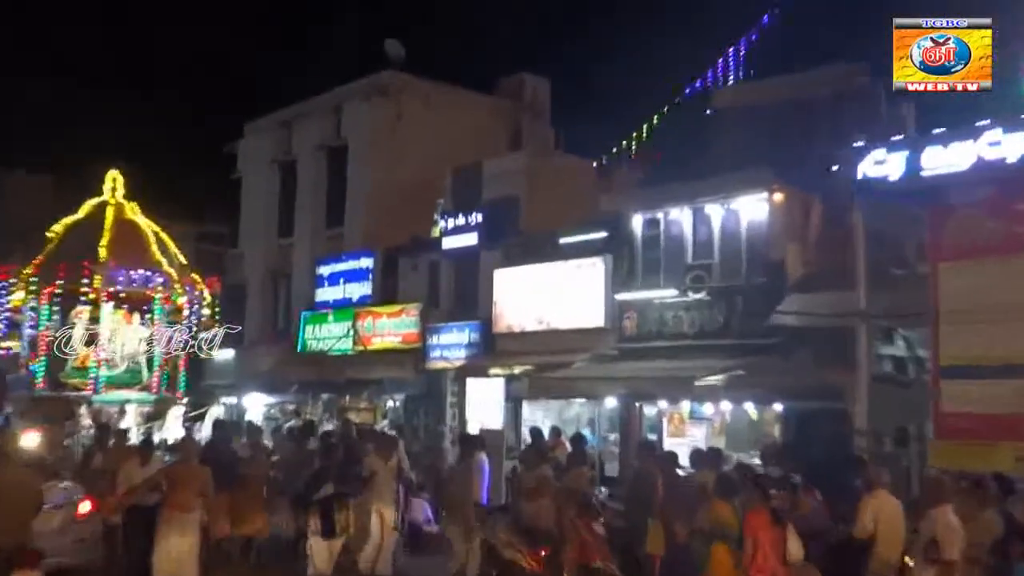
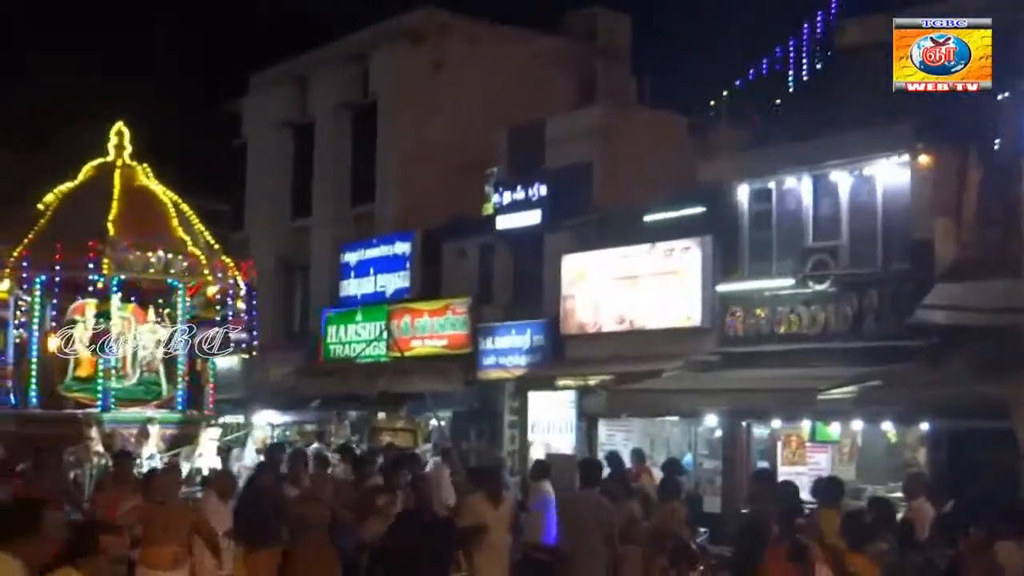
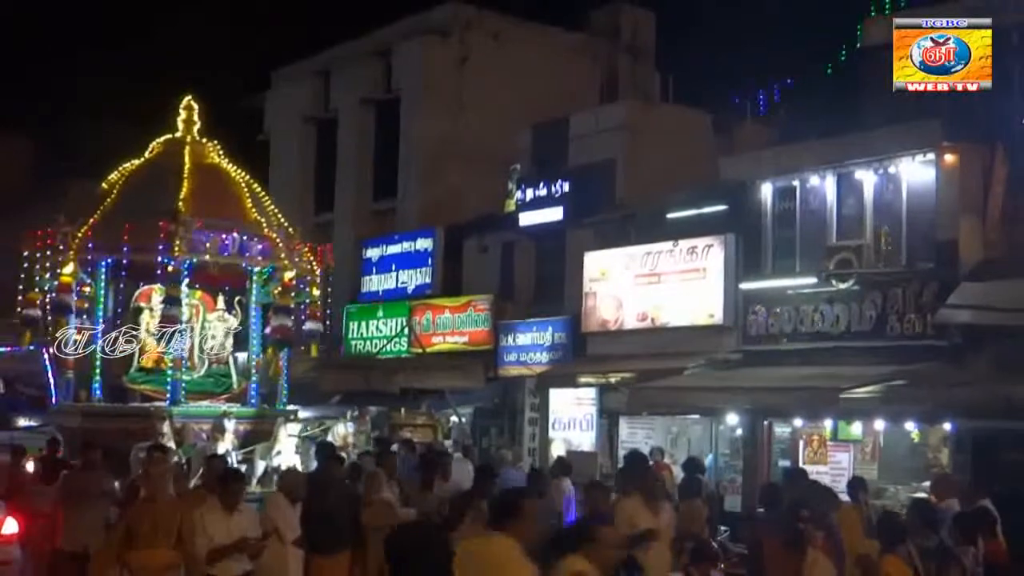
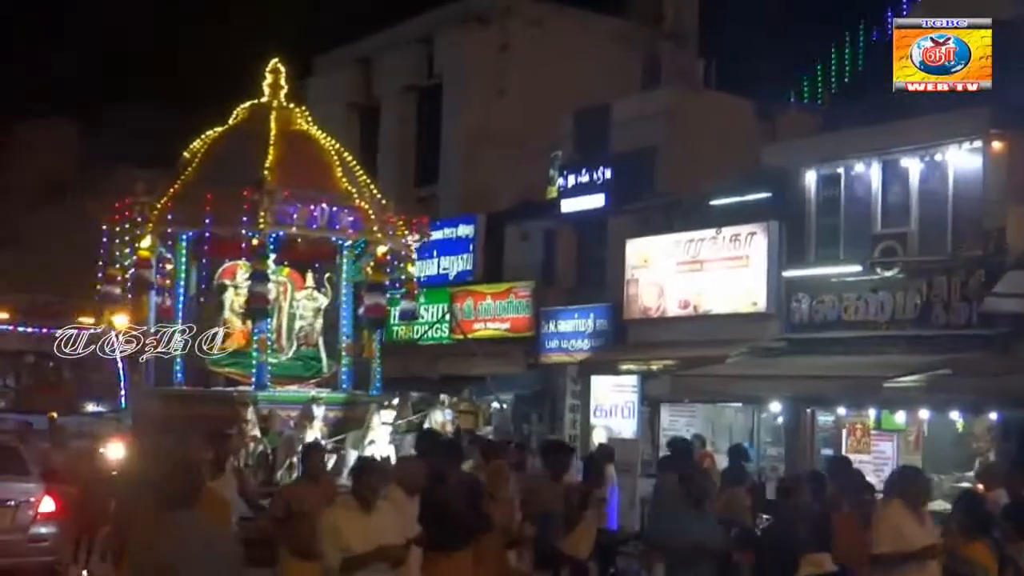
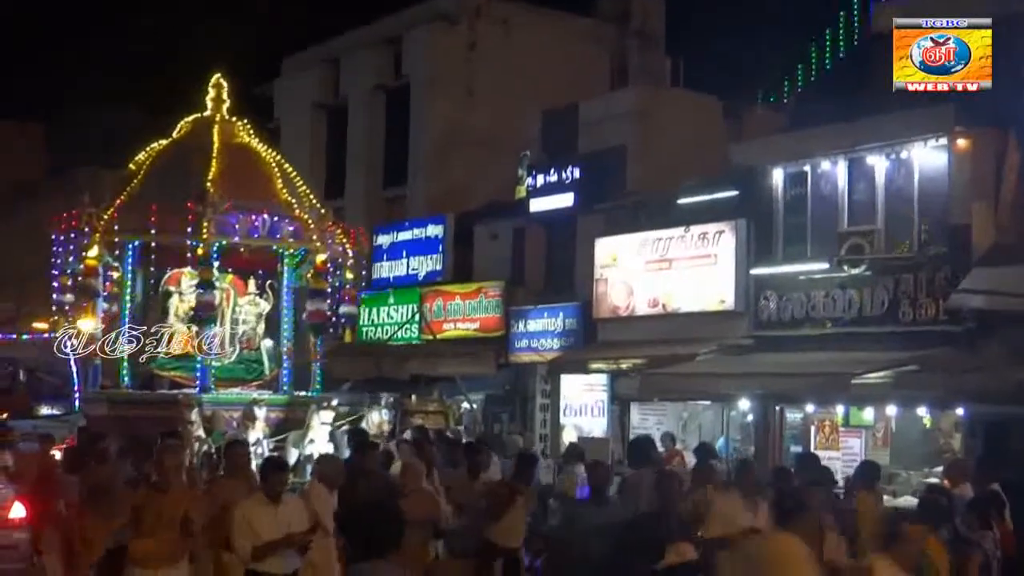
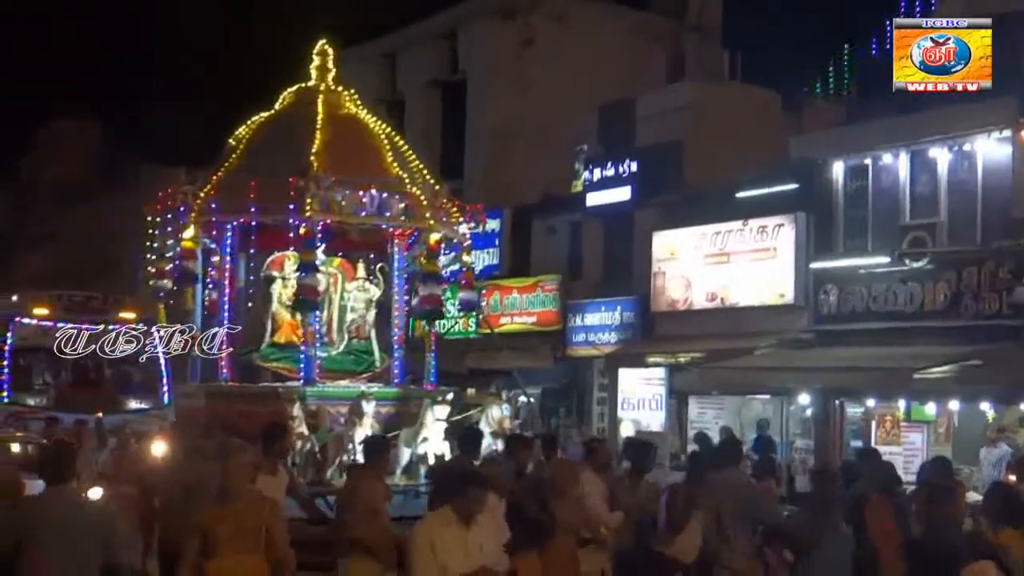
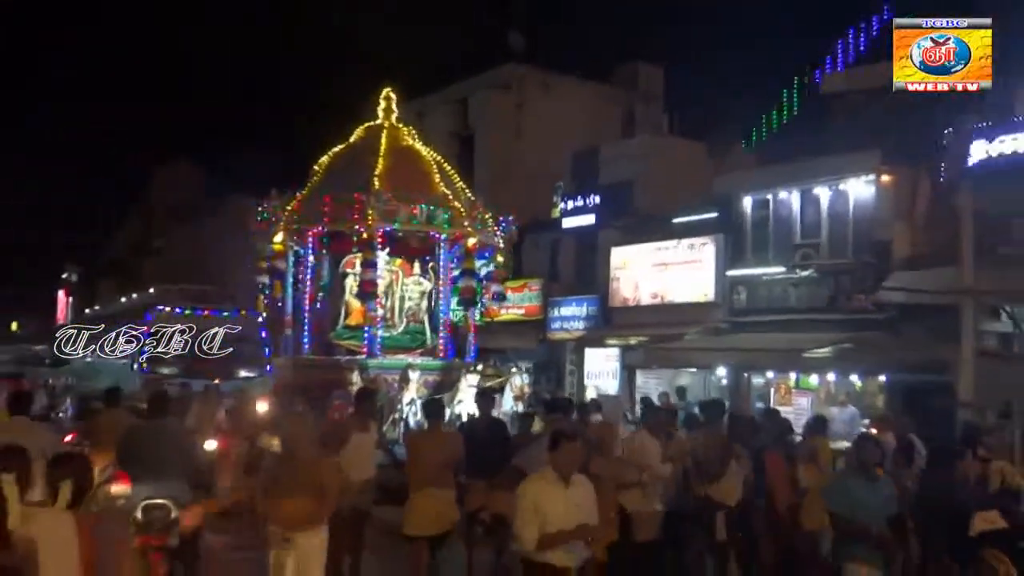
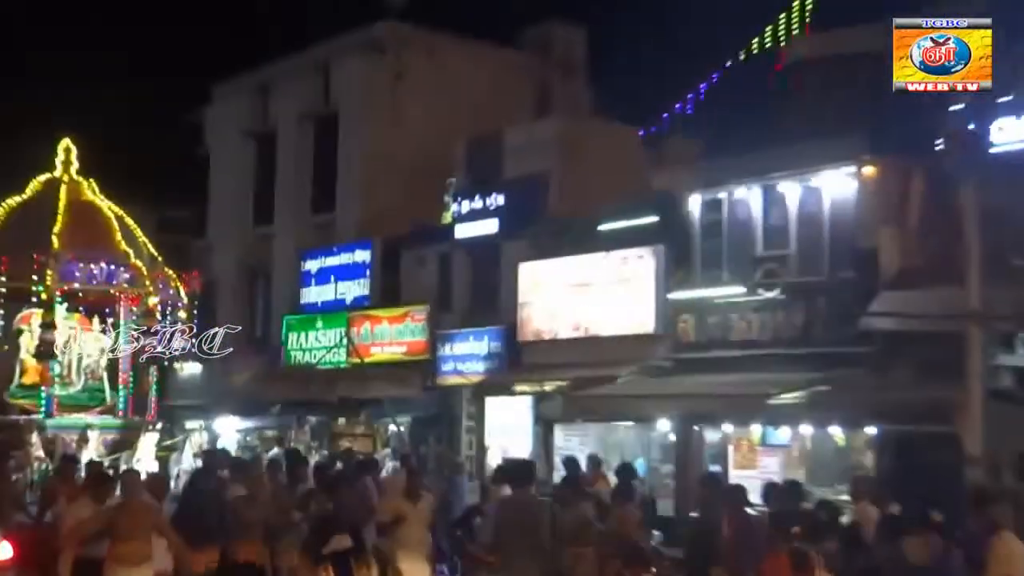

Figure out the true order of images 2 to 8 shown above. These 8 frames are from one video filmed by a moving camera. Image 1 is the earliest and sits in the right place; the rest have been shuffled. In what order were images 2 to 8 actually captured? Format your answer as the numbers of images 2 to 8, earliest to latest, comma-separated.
8, 2, 3, 5, 4, 6, 7
